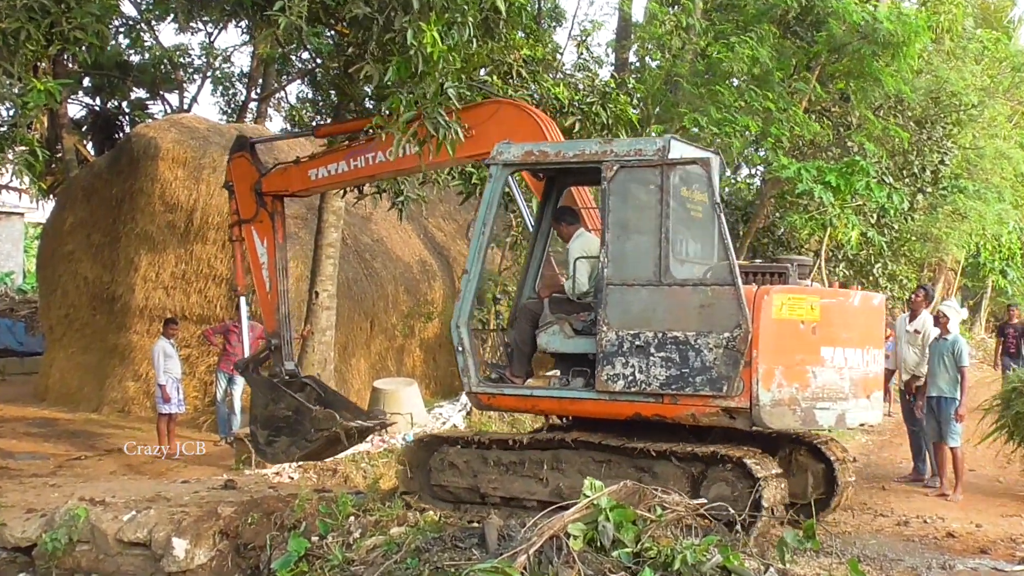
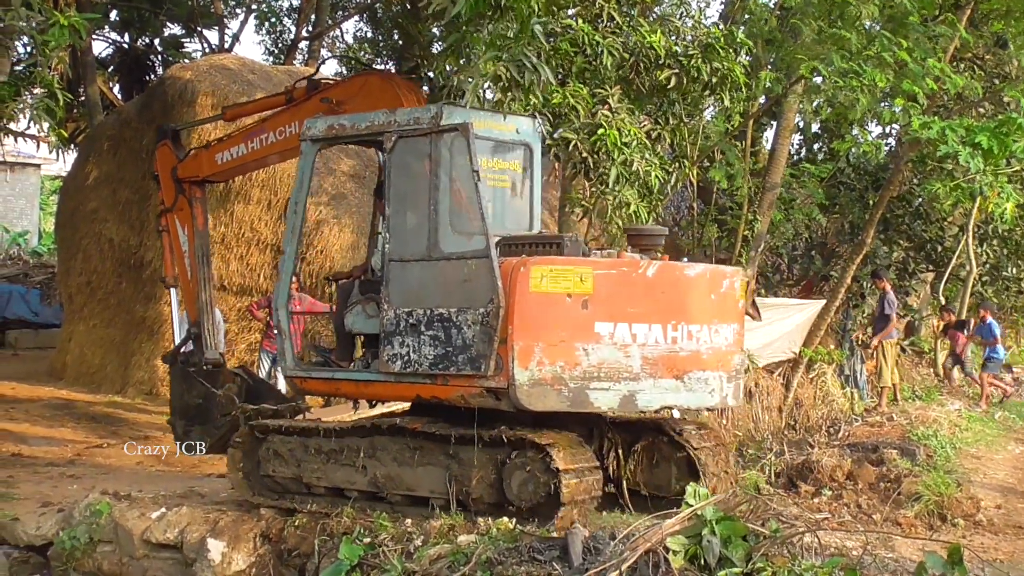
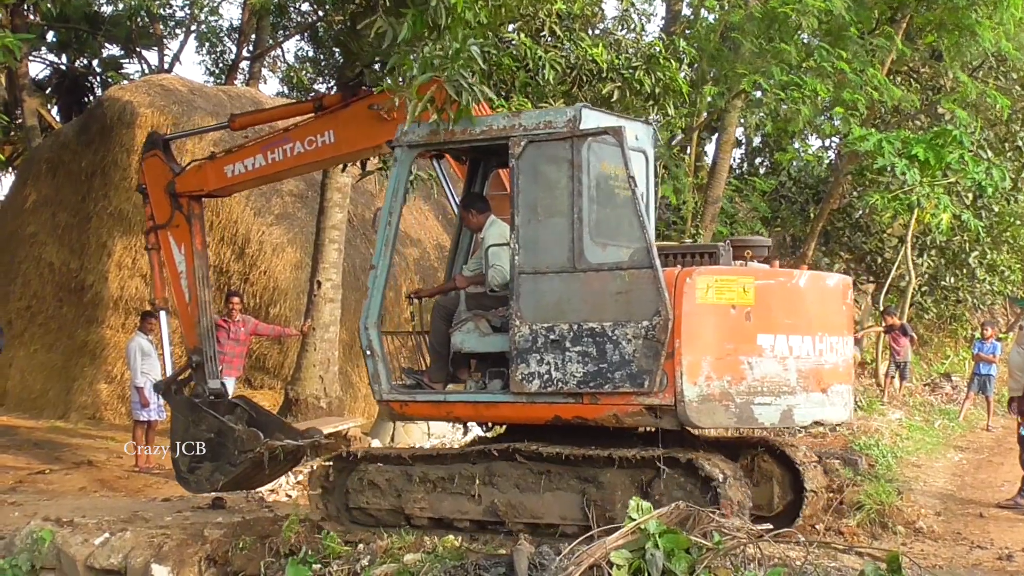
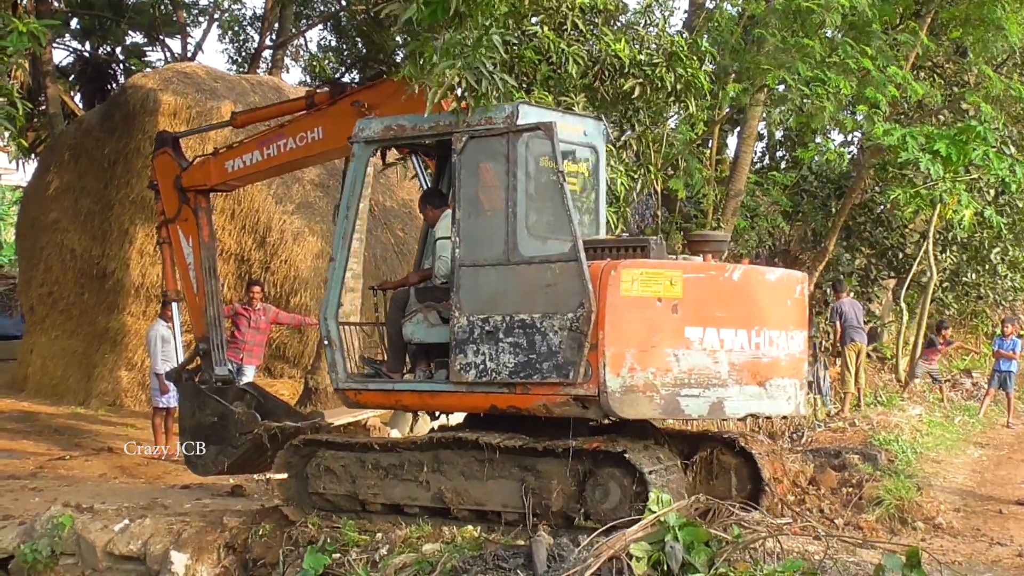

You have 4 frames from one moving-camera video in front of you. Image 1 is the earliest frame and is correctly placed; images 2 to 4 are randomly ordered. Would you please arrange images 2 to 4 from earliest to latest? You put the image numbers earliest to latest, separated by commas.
3, 4, 2
